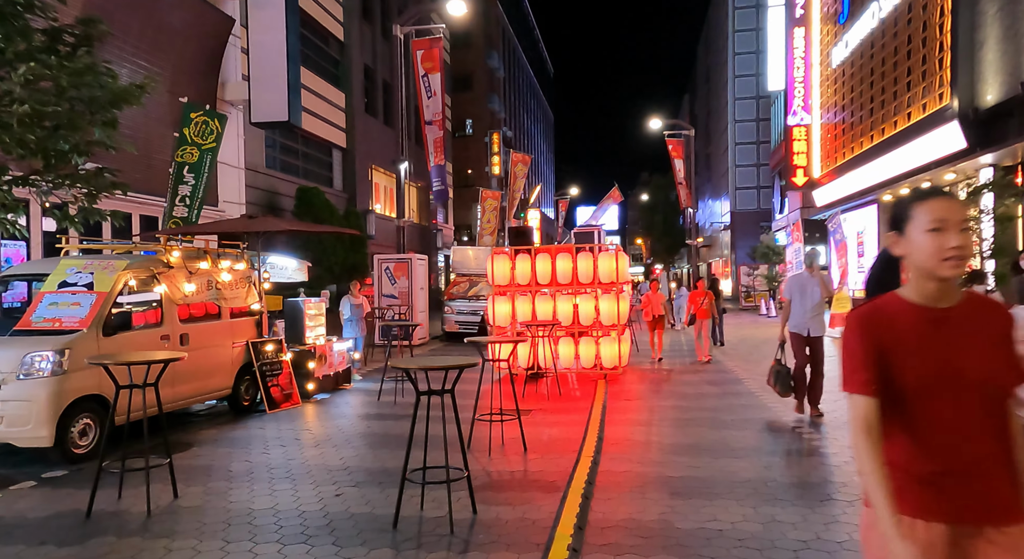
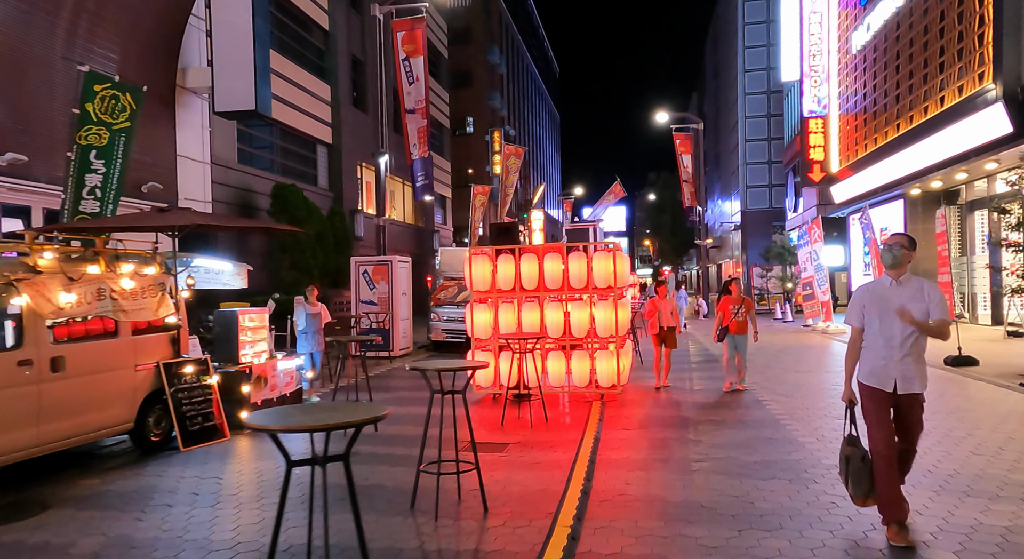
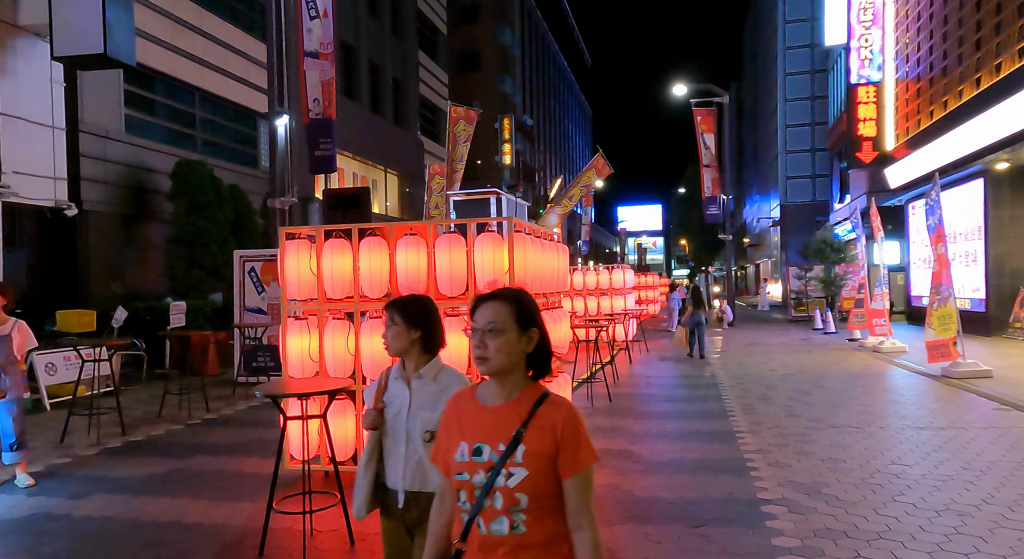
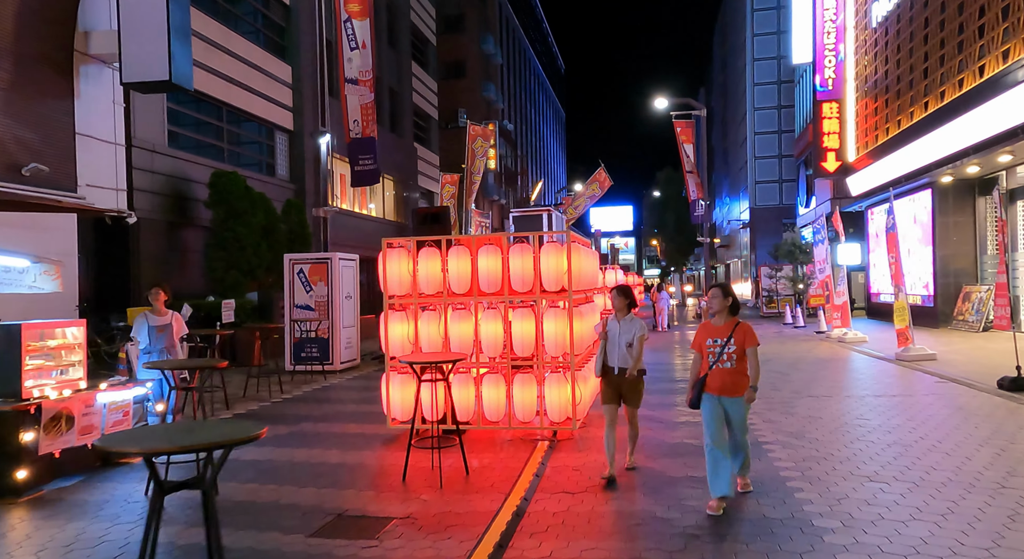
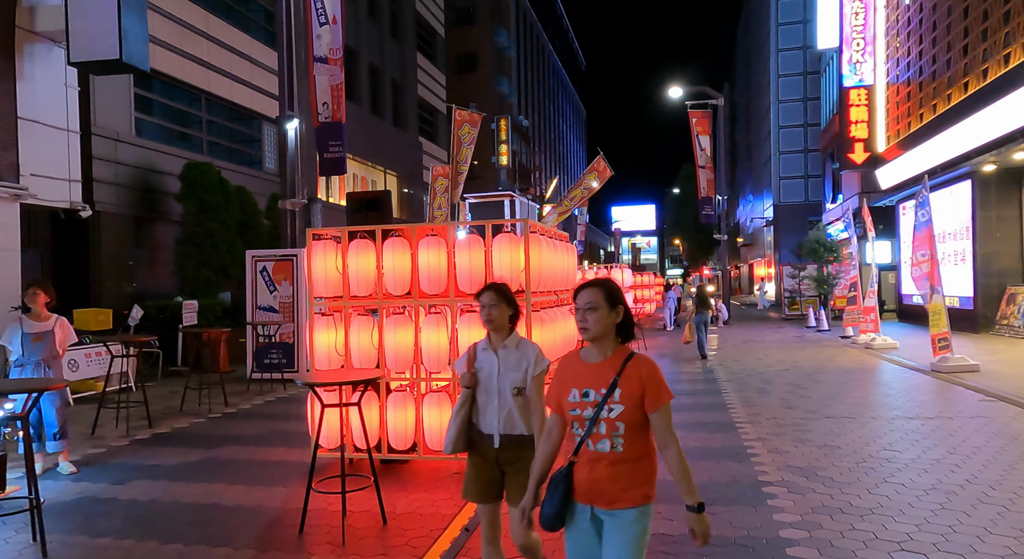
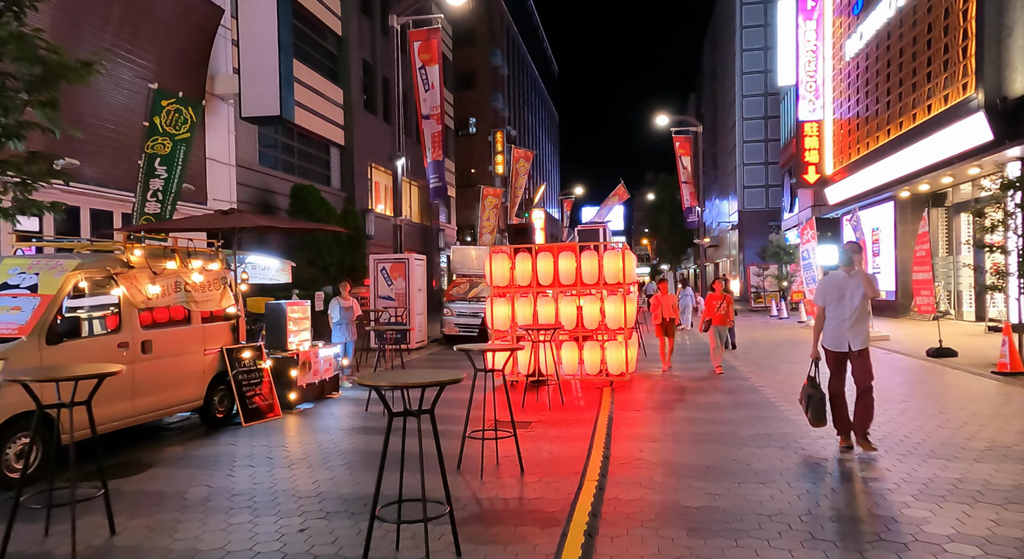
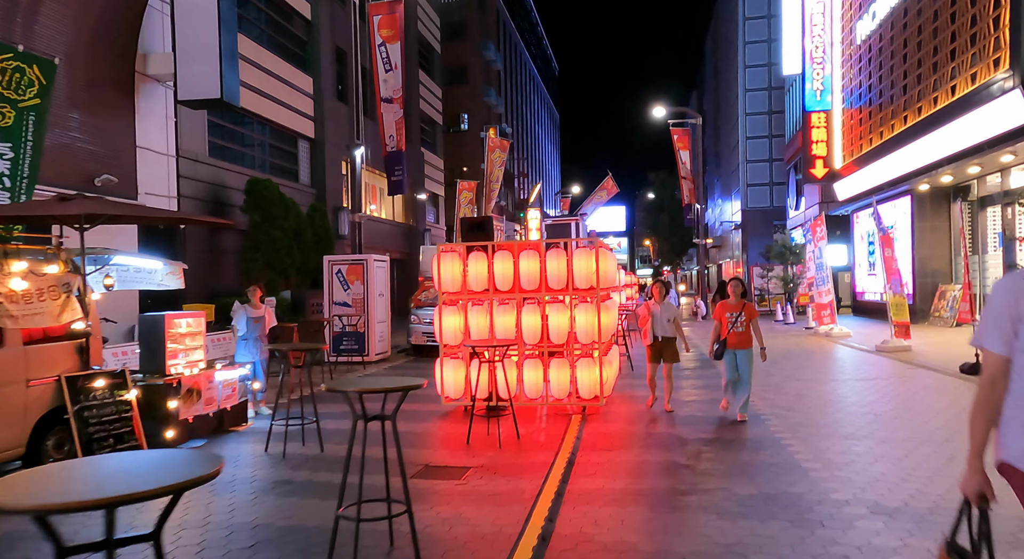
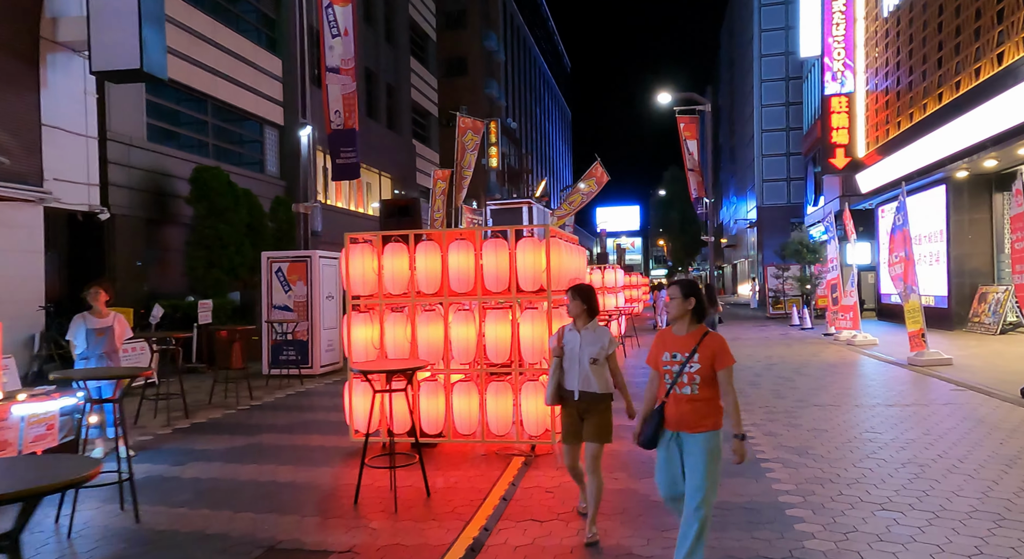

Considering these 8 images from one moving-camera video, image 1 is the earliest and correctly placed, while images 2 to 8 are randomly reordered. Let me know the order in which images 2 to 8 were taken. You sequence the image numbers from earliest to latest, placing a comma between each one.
6, 2, 7, 4, 8, 5, 3
